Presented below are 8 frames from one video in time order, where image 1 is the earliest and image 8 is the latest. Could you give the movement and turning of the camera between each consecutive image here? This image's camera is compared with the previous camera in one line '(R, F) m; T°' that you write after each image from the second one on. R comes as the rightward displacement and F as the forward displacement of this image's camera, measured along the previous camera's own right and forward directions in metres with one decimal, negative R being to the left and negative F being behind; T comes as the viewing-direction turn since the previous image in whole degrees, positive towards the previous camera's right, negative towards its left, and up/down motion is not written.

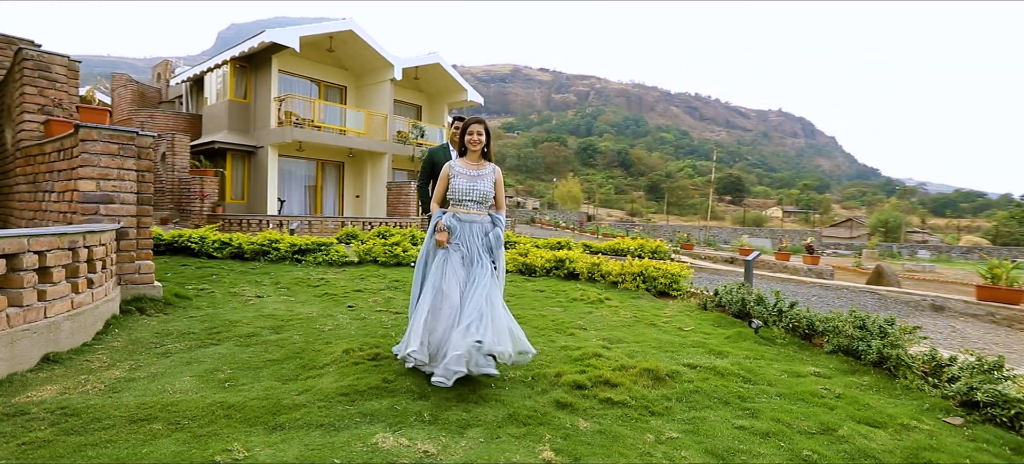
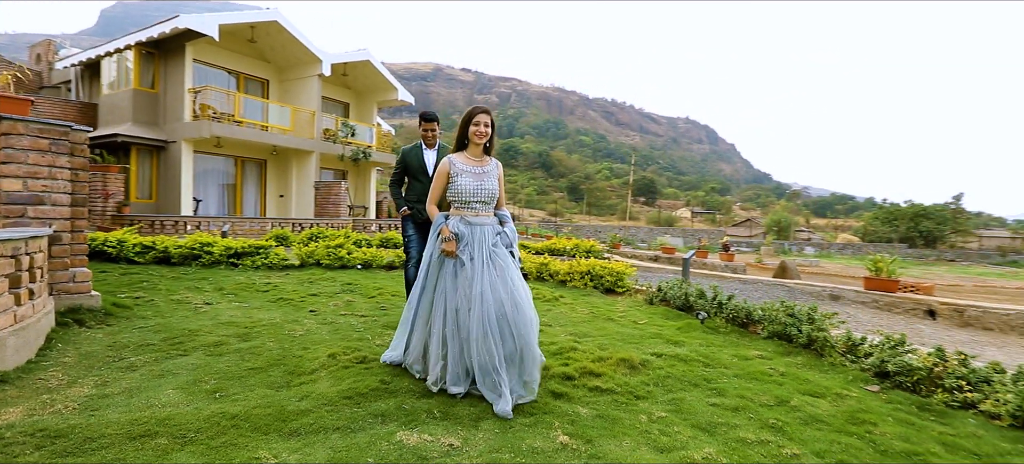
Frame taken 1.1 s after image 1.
(-0.4, -0.1) m; +9°
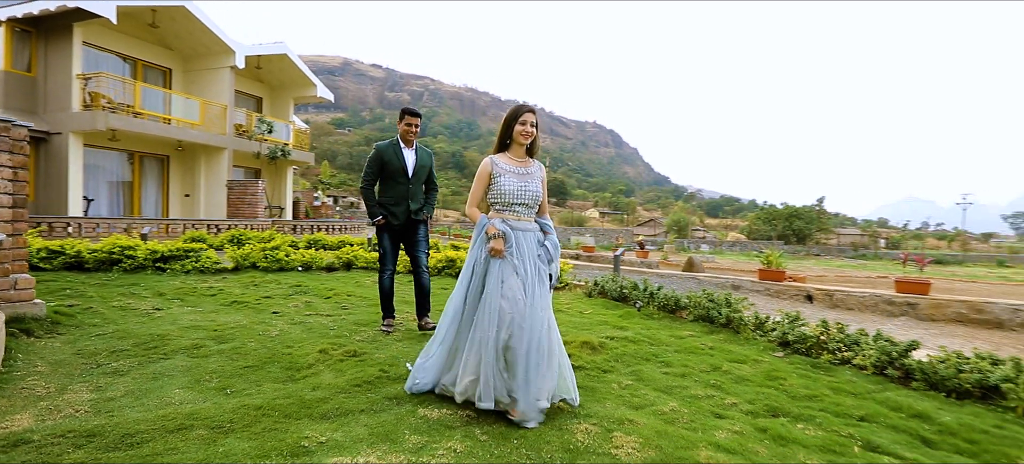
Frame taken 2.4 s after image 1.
(-0.5, -0.4) m; +10°
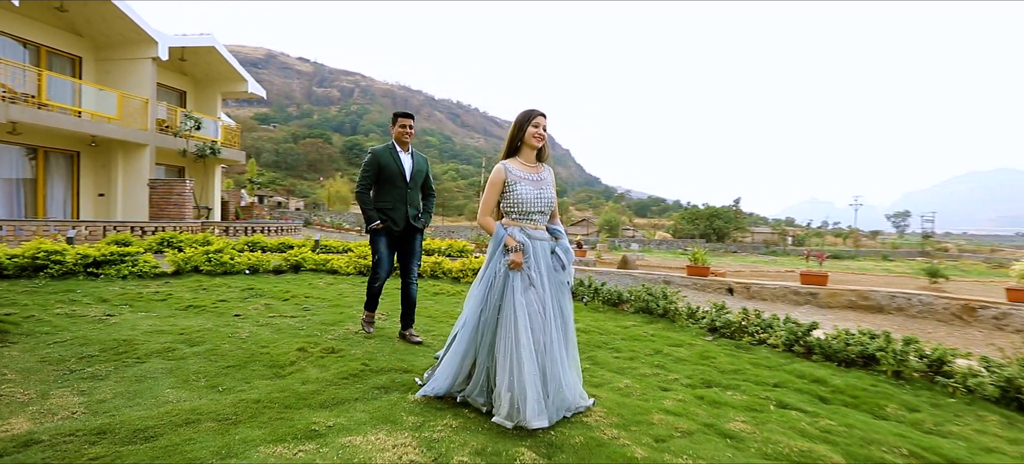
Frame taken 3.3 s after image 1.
(-0.3, -0.3) m; +8°
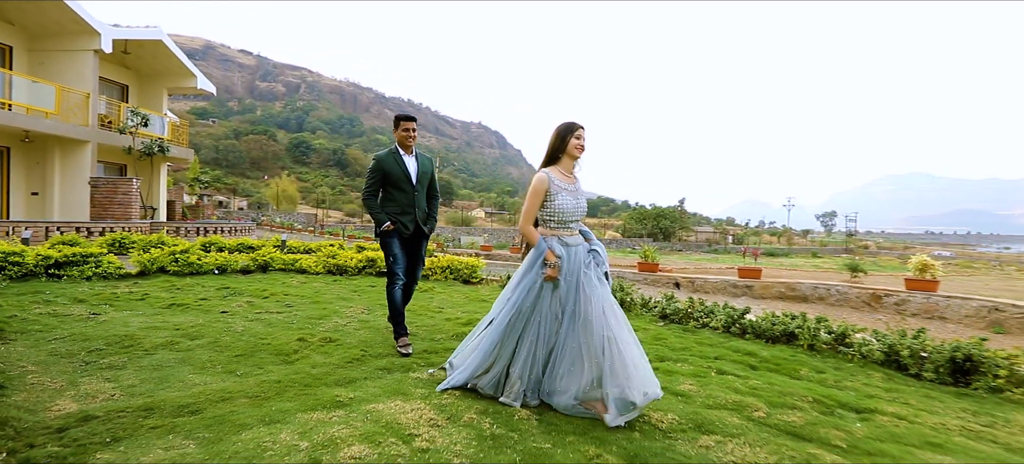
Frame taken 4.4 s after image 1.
(-0.2, -0.5) m; +6°
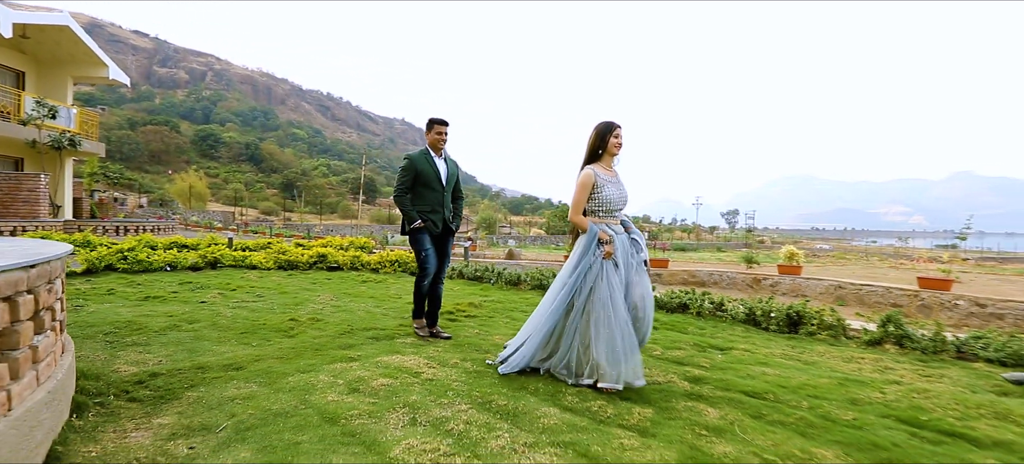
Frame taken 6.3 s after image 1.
(-0.3, -0.9) m; +9°
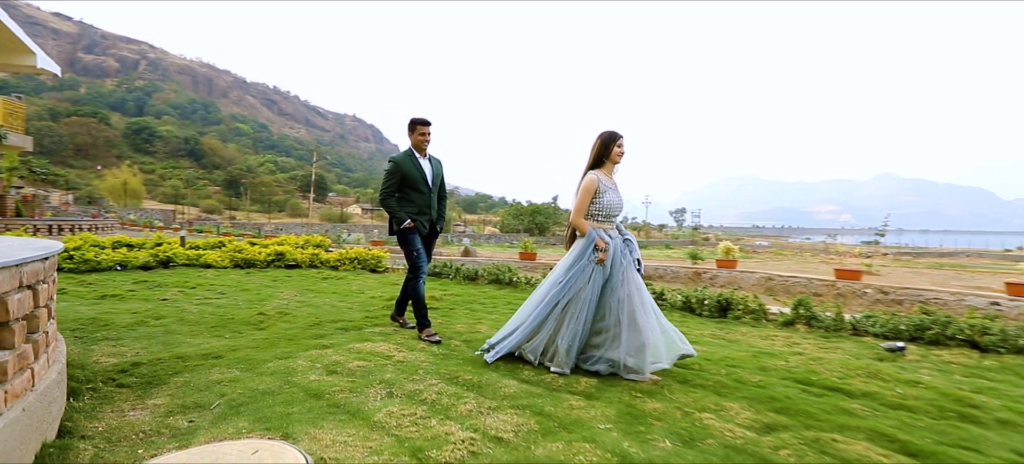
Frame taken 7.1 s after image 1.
(-0.1, -0.4) m; +5°
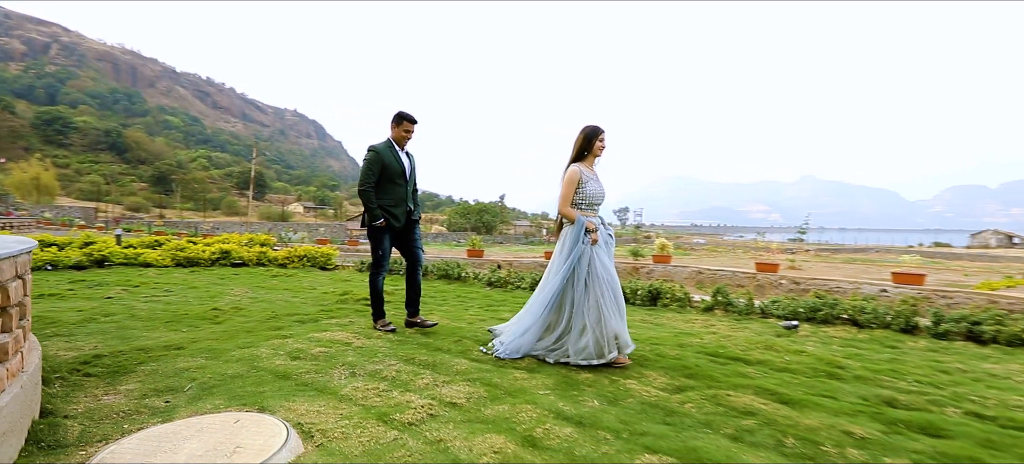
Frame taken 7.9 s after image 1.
(0.0, -0.4) m; +6°
